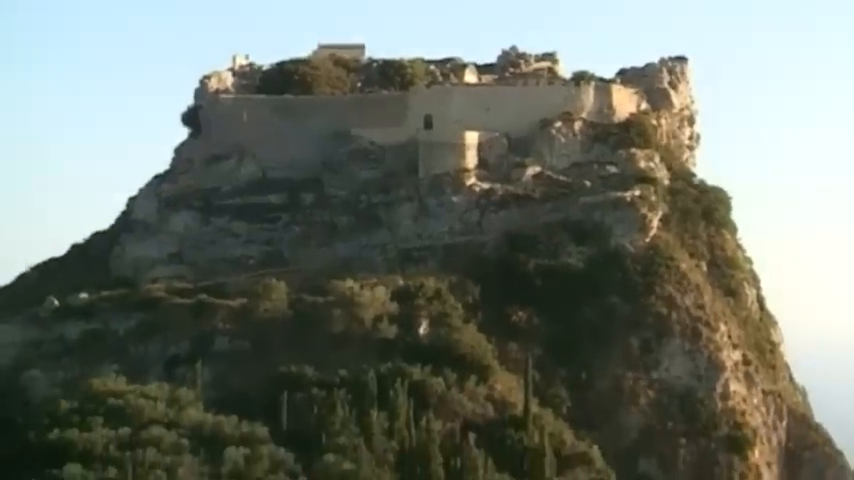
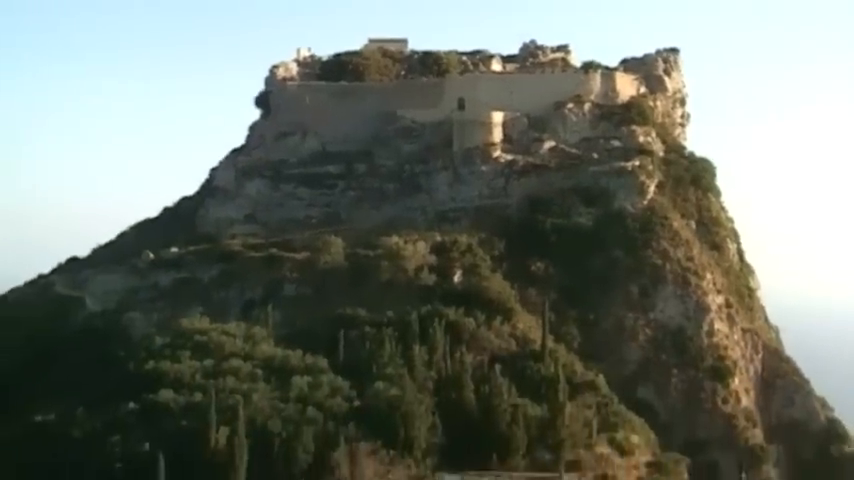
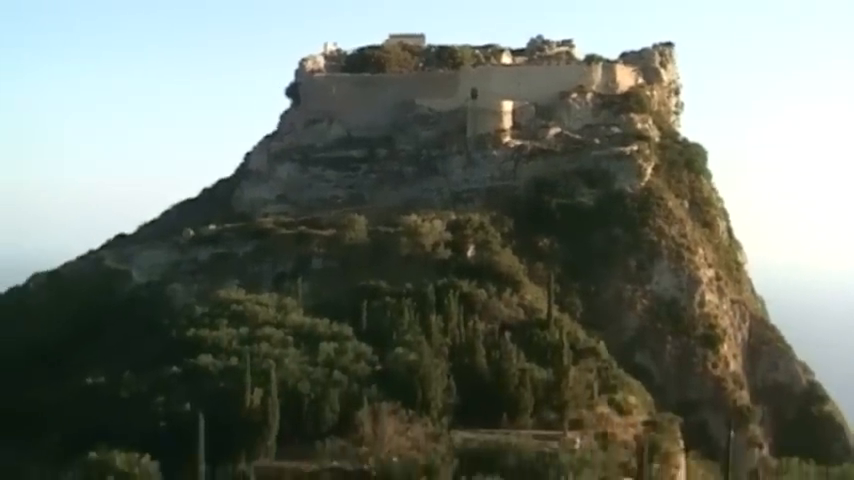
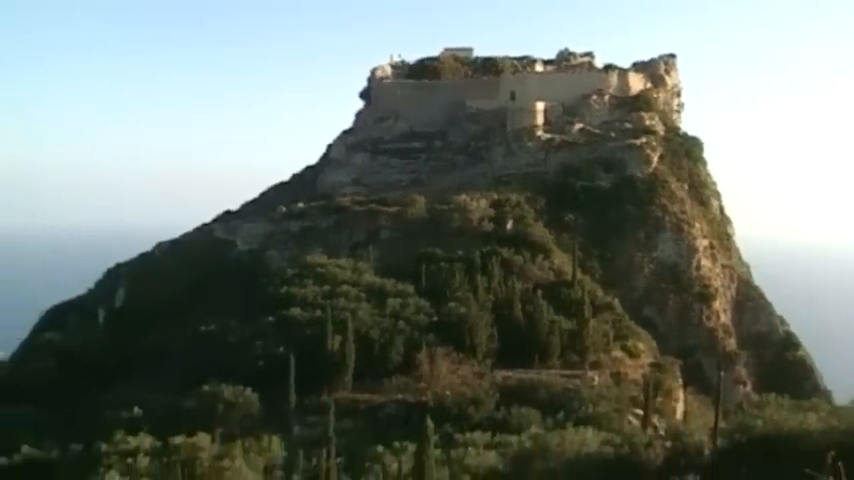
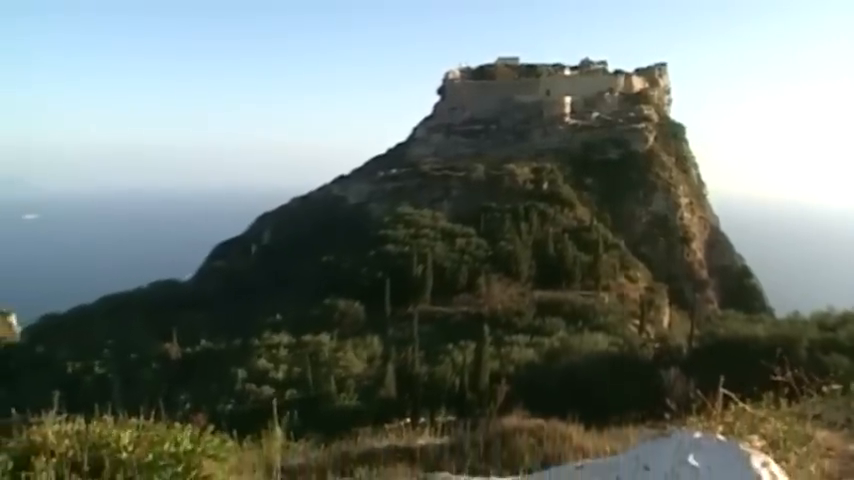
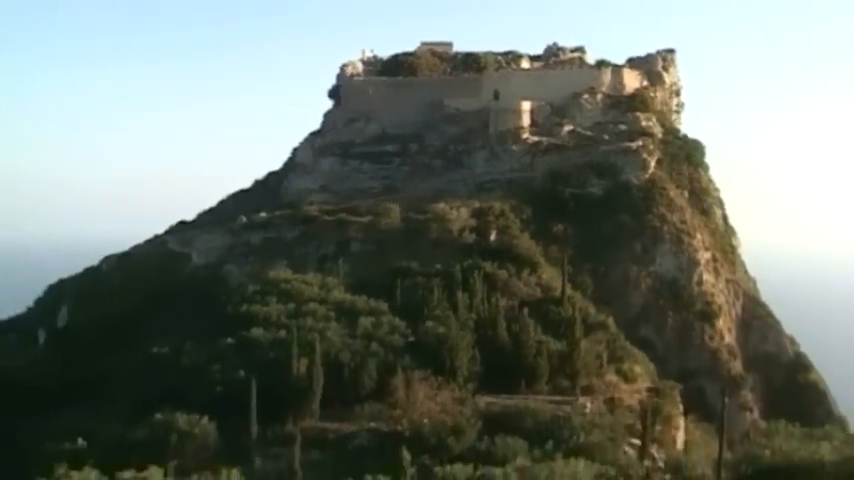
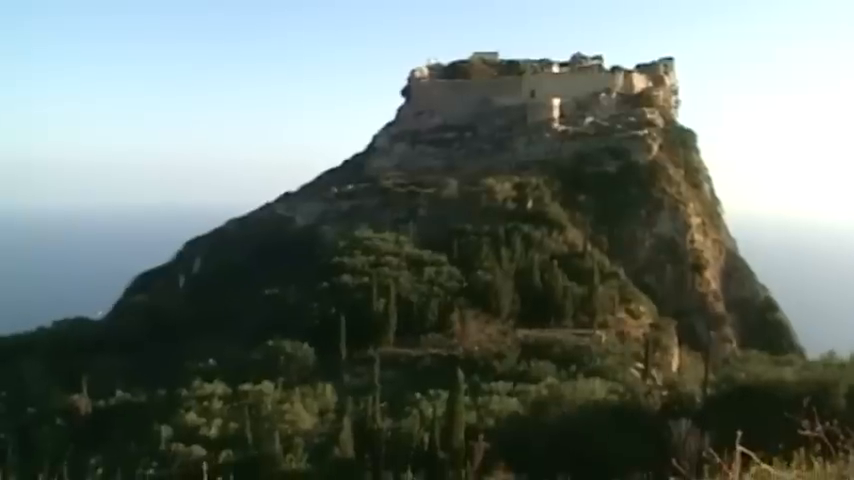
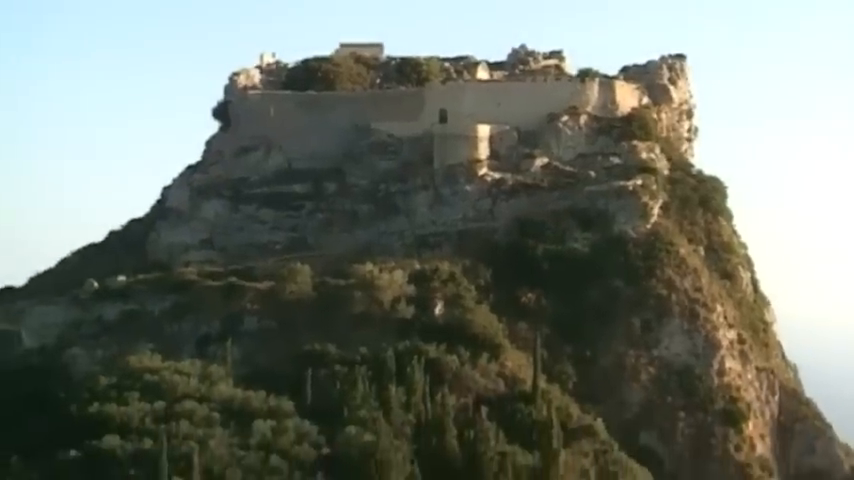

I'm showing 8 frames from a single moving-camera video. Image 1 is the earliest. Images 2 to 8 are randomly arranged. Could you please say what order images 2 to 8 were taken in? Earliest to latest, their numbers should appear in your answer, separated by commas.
8, 2, 3, 6, 4, 7, 5
